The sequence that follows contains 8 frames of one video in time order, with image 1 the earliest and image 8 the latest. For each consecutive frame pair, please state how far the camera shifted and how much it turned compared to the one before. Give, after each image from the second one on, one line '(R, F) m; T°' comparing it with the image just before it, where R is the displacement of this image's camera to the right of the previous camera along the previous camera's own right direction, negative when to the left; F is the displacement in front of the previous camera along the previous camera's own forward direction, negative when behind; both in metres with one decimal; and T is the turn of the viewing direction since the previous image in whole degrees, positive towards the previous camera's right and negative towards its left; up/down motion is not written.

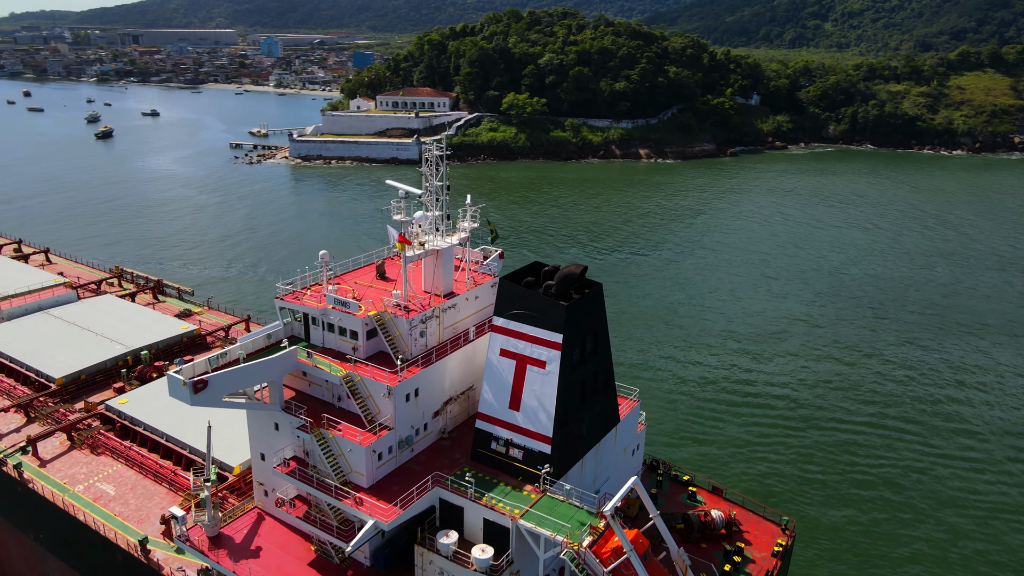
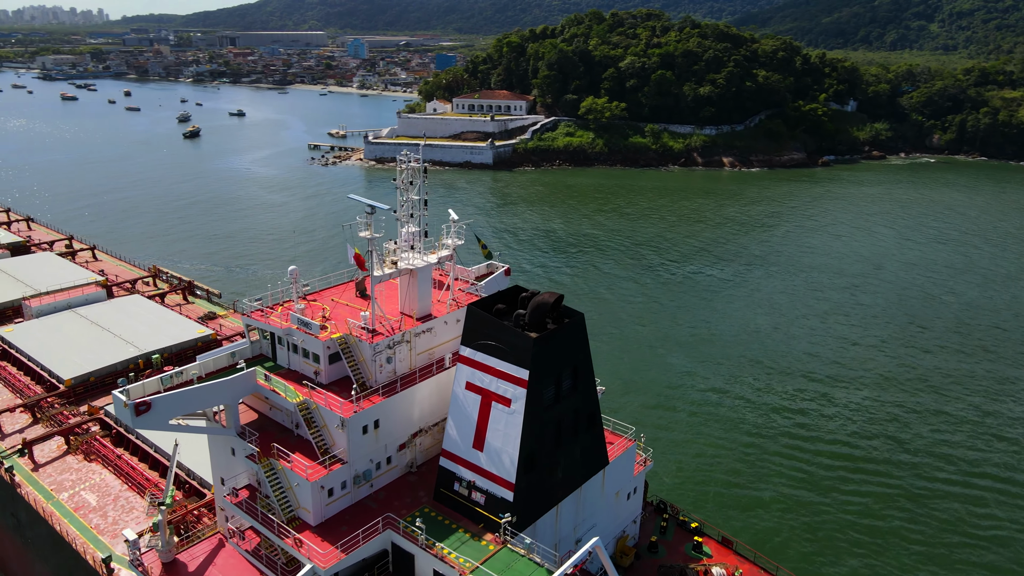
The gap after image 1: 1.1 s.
(+2.4, +1.6) m; -7°
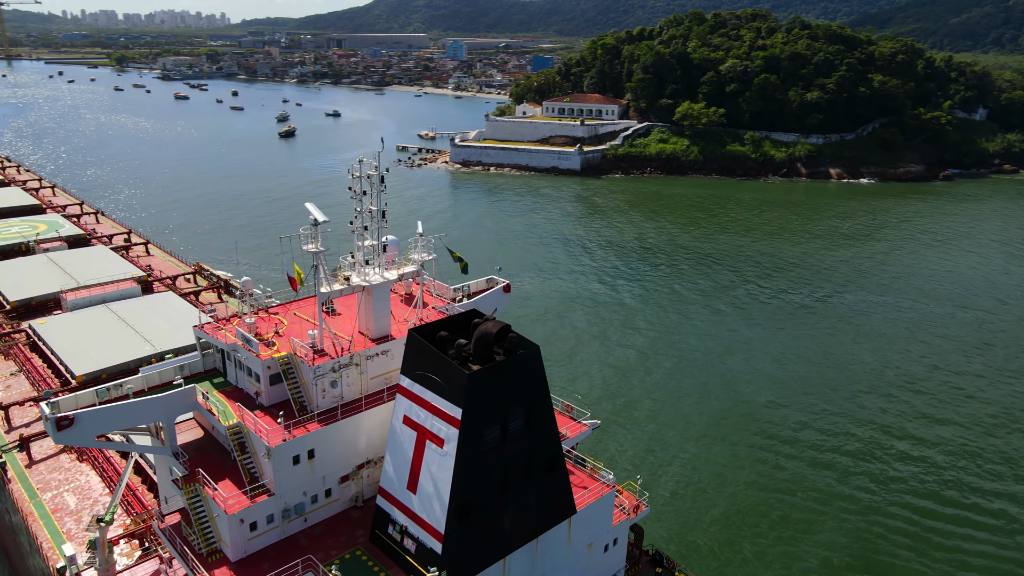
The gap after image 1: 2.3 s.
(+2.8, +1.9) m; -8°
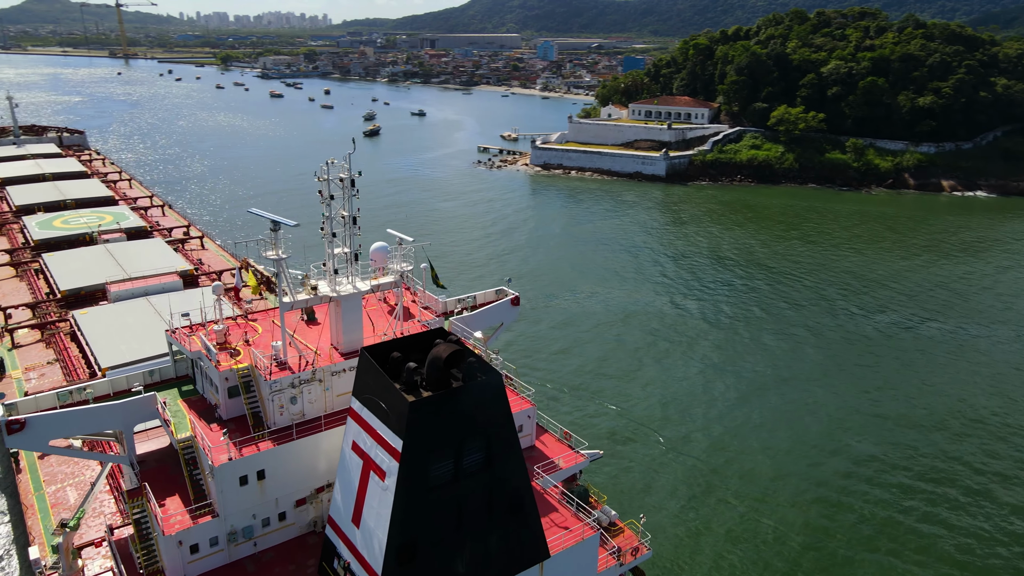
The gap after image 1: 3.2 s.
(+2.1, +1.6) m; -7°
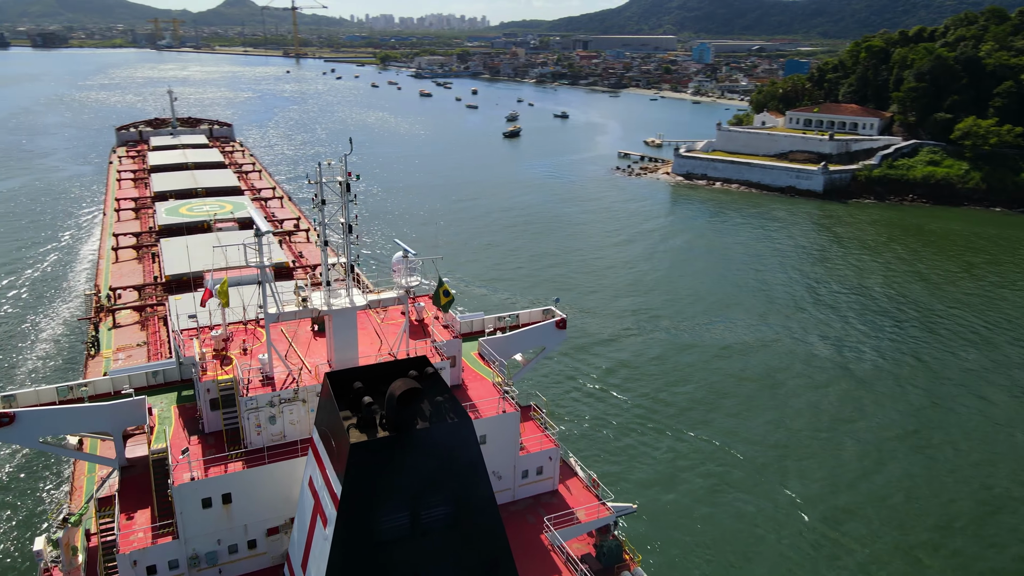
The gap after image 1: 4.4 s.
(+2.3, +2.1) m; -12°
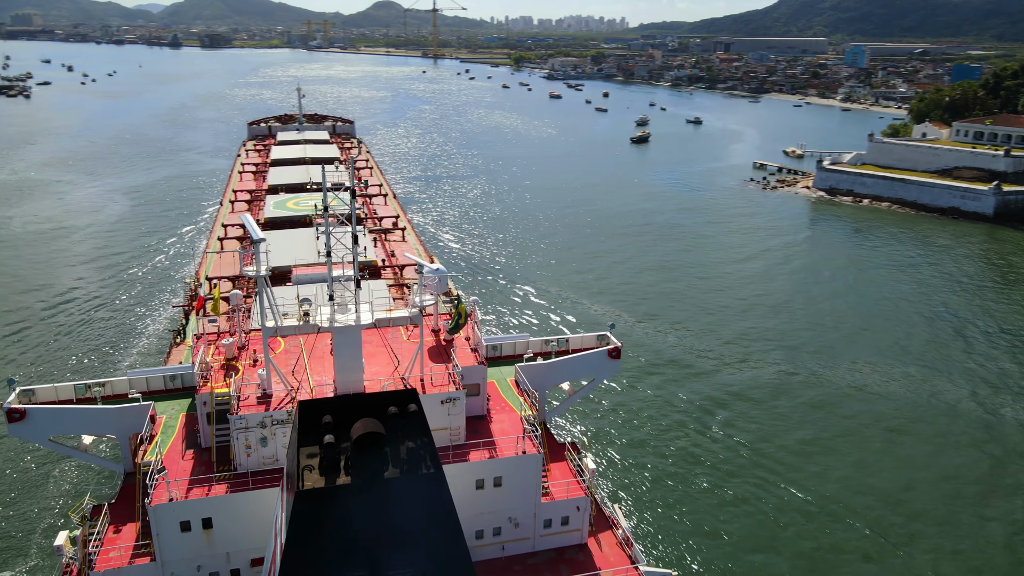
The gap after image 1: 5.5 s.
(+1.6, +1.8) m; -10°
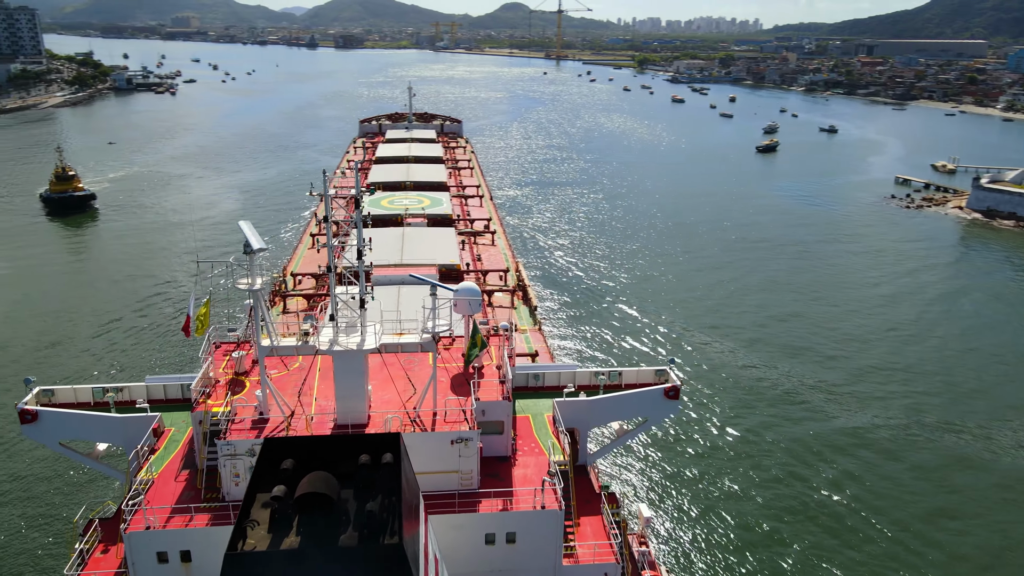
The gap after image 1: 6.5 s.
(+1.3, +1.7) m; -9°
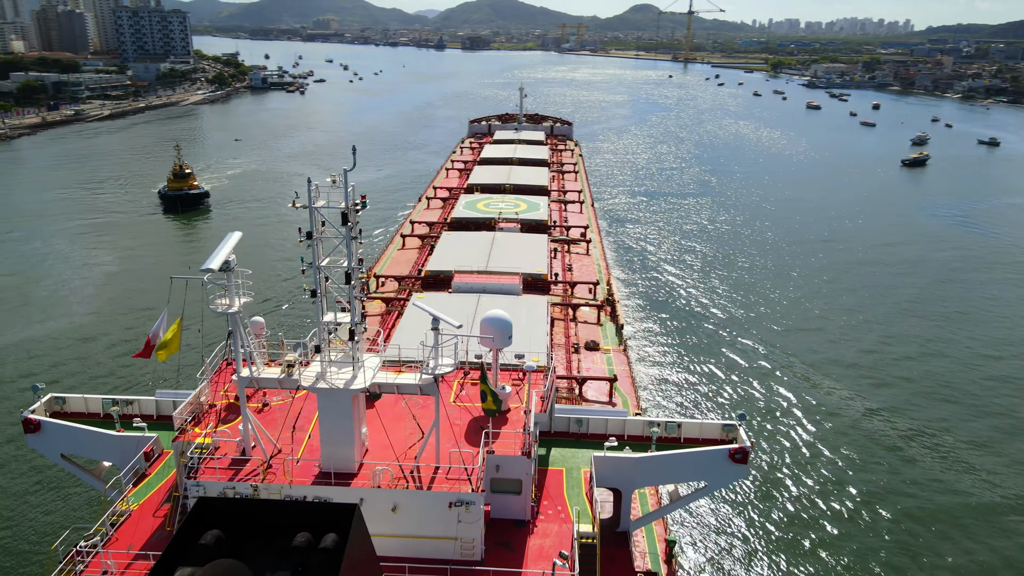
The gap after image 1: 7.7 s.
(+1.2, +1.9) m; -9°
